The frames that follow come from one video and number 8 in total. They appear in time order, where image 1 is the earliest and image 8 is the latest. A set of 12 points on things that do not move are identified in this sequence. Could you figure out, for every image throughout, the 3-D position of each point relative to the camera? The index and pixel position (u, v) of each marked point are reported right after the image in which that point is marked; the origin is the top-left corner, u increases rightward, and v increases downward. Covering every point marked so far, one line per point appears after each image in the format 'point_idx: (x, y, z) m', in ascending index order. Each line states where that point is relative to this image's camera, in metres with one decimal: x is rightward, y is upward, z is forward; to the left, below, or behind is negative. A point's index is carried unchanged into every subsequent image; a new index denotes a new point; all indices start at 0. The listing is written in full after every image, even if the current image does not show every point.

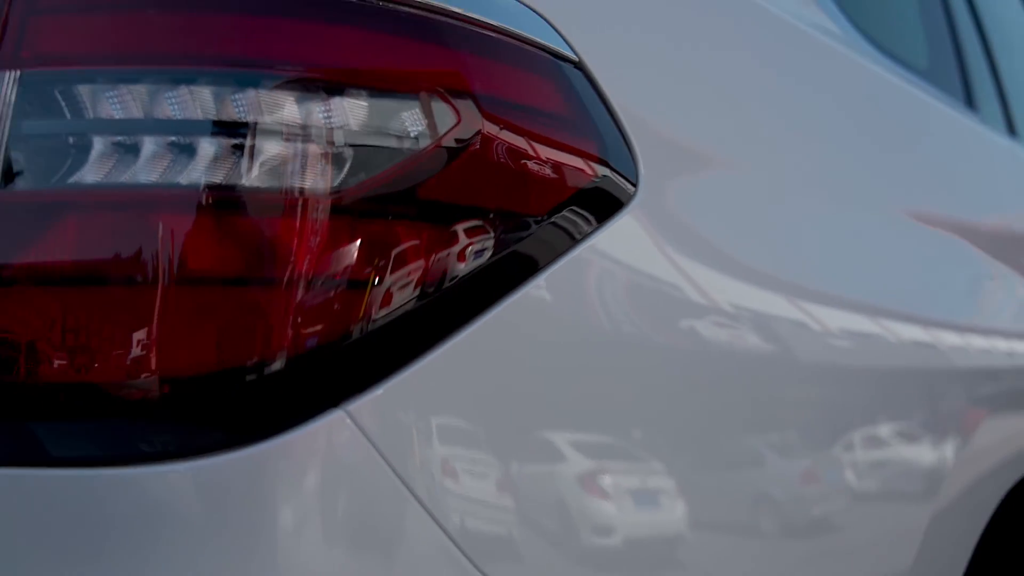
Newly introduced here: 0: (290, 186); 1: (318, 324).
0: (-0.1, 0.0, +0.5) m
1: (-0.1, 0.0, +0.5) m
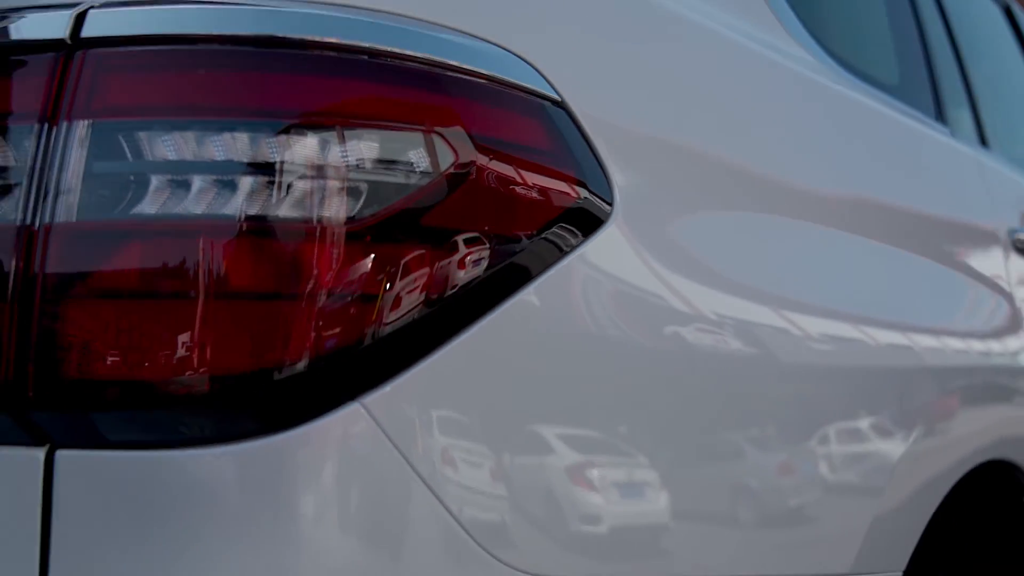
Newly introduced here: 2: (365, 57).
0: (-0.1, 0.0, +0.6) m
1: (-0.1, 0.0, +0.6) m
2: (-0.1, +0.1, +0.6) m
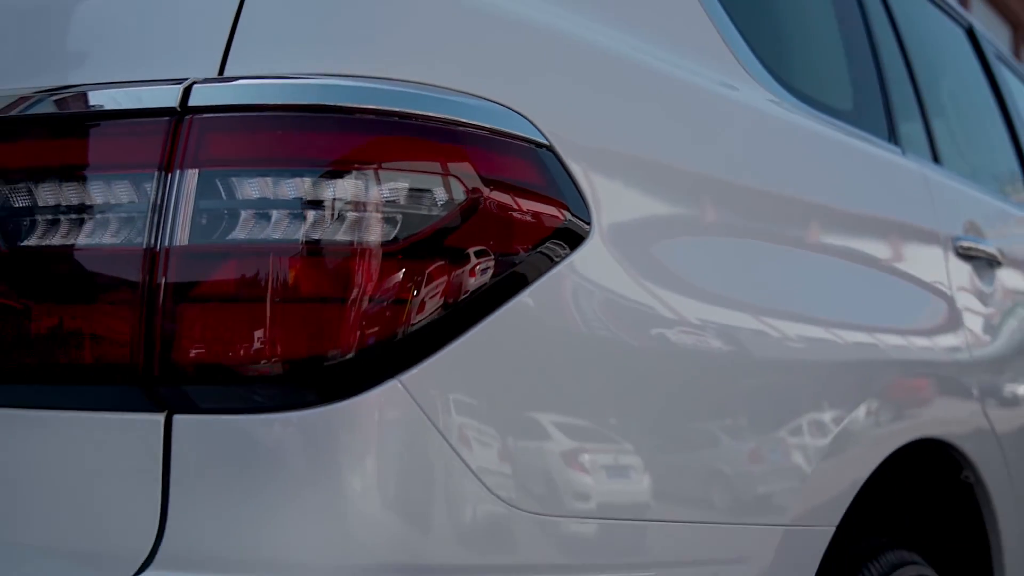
0: (-0.1, 0.0, +0.8) m
1: (-0.1, 0.0, +0.7) m
2: (-0.1, +0.1, +0.8) m
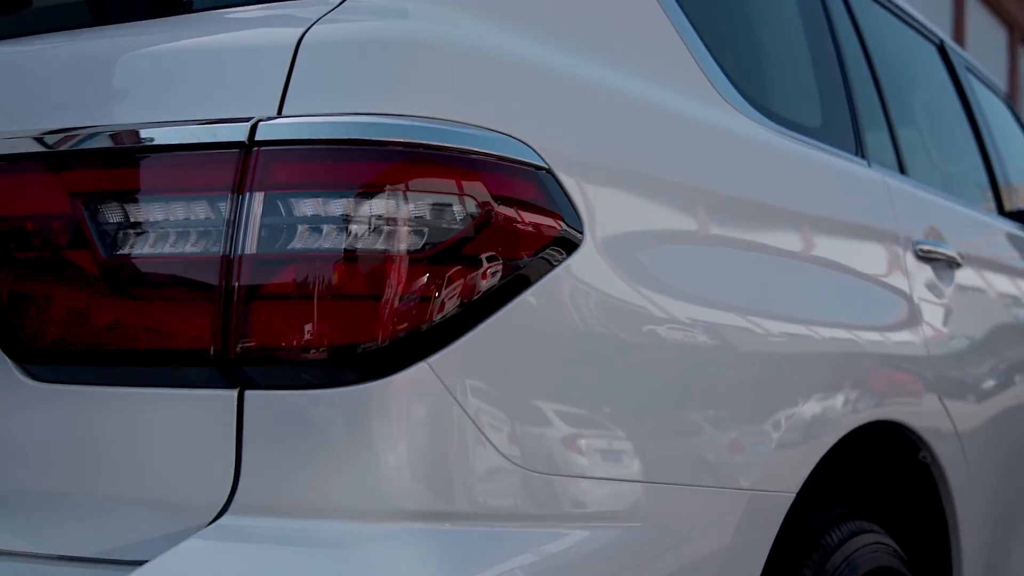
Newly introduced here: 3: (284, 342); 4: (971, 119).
0: (-0.1, 0.0, +0.9) m
1: (-0.1, 0.0, +0.9) m
2: (-0.1, +0.1, +0.9) m
3: (-0.2, 0.0, +0.9) m
4: (+0.9, +0.3, +2.6) m
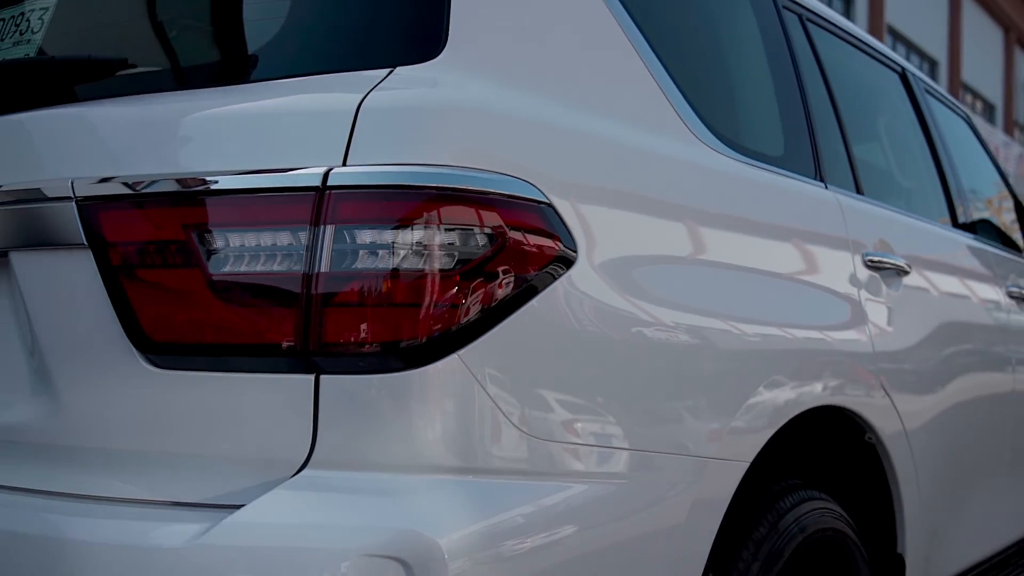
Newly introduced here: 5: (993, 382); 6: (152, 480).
0: (-0.1, 0.0, +1.2) m
1: (-0.1, 0.0, +1.2) m
2: (-0.1, +0.1, +1.2) m
3: (-0.1, 0.0, +1.2) m
4: (+0.9, +0.3, +2.8) m
5: (+0.9, -0.2, +2.5) m
6: (-0.3, -0.2, +1.2) m
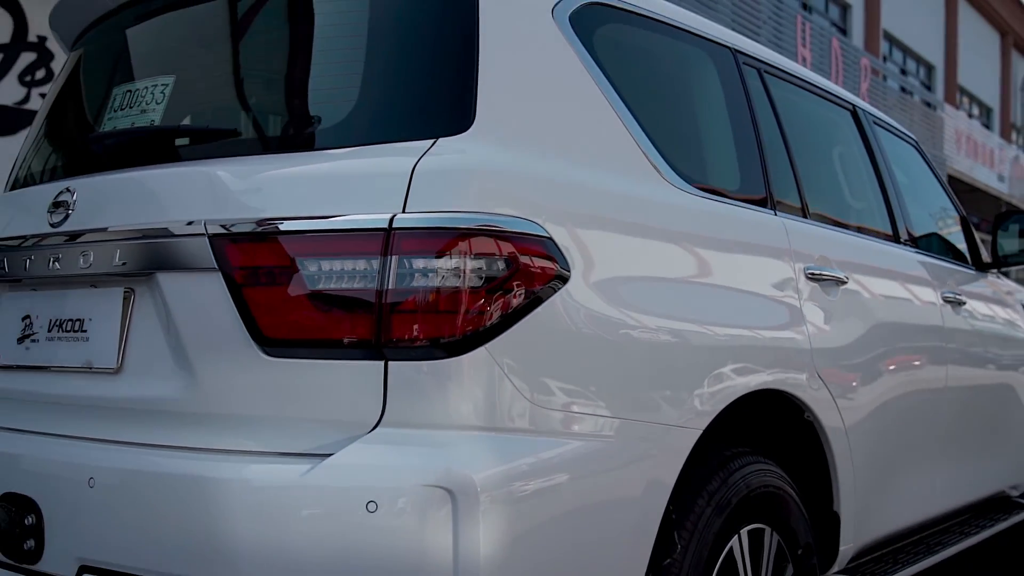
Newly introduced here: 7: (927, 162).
0: (-0.1, 0.0, +1.7) m
1: (0.0, 0.0, +1.6) m
2: (0.0, +0.1, +1.7) m
3: (-0.1, -0.1, +1.6) m
4: (+0.9, +0.3, +3.3) m
5: (+0.9, -0.2, +3.0) m
6: (-0.3, -0.2, +1.7) m
7: (+1.2, +0.4, +3.8) m
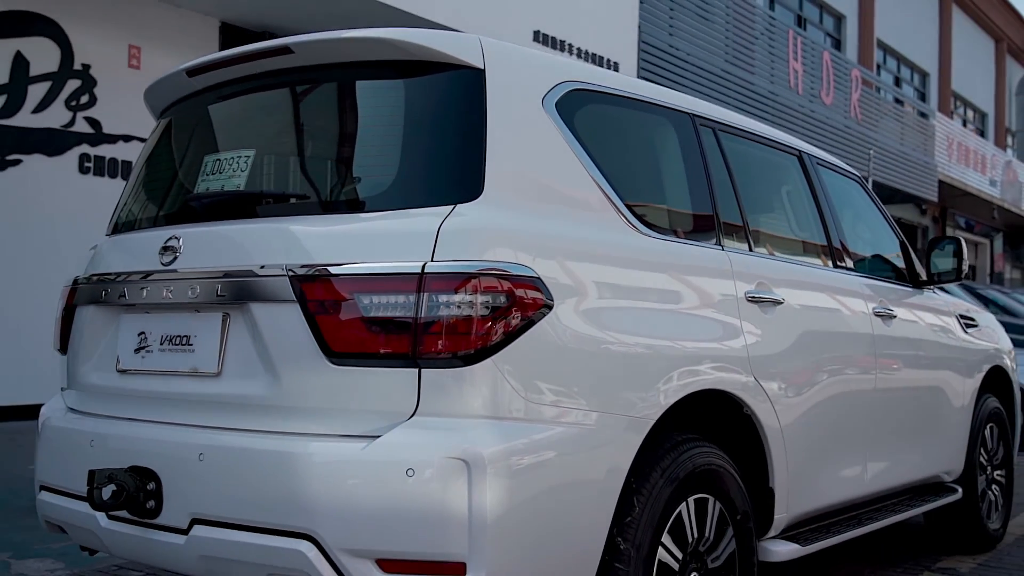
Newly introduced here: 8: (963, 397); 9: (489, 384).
0: (-0.1, 0.0, +2.3) m
1: (-0.1, -0.1, +2.3) m
2: (0.0, 0.0, +2.3) m
3: (-0.1, -0.1, +2.3) m
4: (+0.9, +0.3, +3.9) m
5: (+0.9, -0.2, +3.6) m
6: (-0.3, -0.2, +2.3) m
7: (+1.2, +0.3, +4.5) m
8: (+1.5, -0.4, +4.5) m
9: (0.0, -0.2, +2.2) m
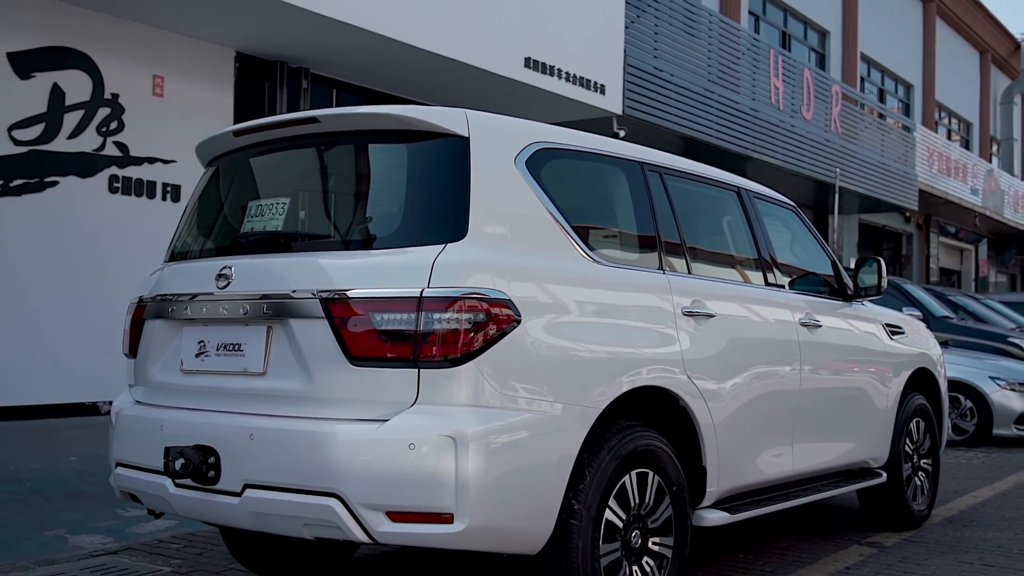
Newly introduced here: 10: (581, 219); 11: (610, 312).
0: (-0.1, -0.1, +3.0) m
1: (-0.1, -0.1, +3.0) m
2: (-0.1, 0.0, +3.0) m
3: (-0.2, -0.1, +3.0) m
4: (+0.8, +0.2, +4.6) m
5: (+0.9, -0.3, +4.3) m
6: (-0.4, -0.3, +3.0) m
7: (+1.1, +0.3, +5.2) m
8: (+1.4, -0.4, +5.2) m
9: (-0.1, -0.2, +3.0) m
10: (+0.2, +0.2, +3.6) m
11: (+0.2, -0.1, +3.4) m
